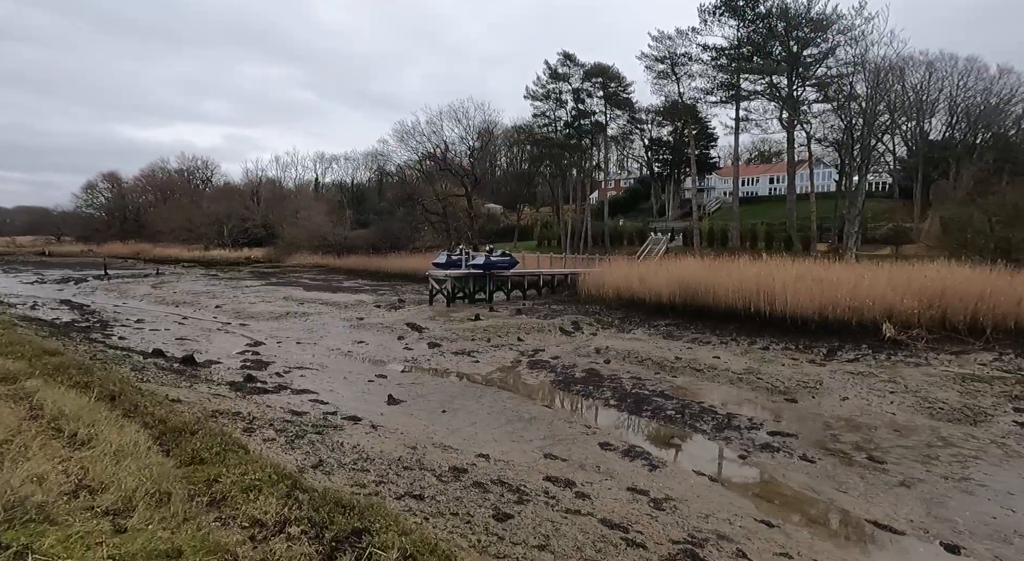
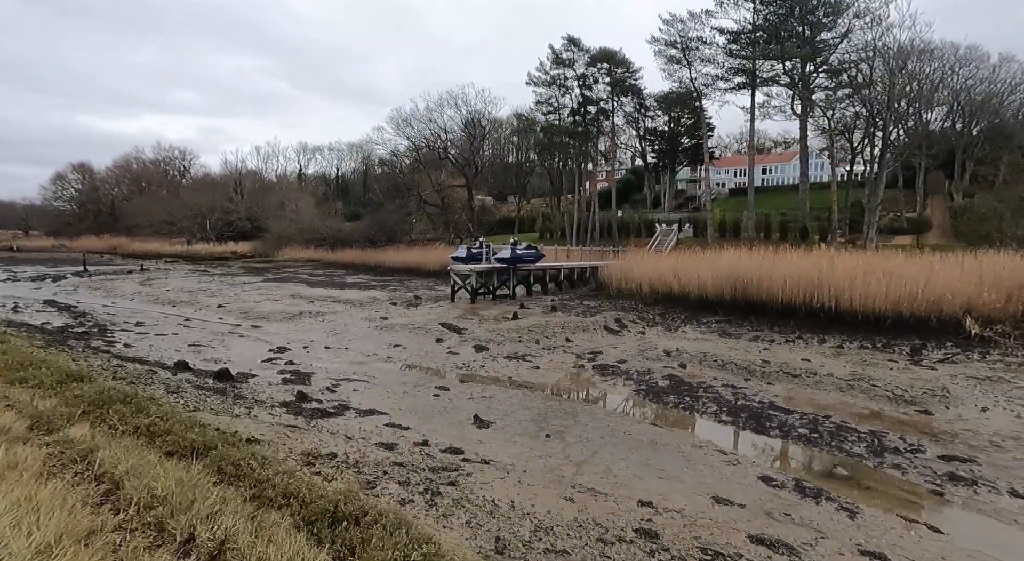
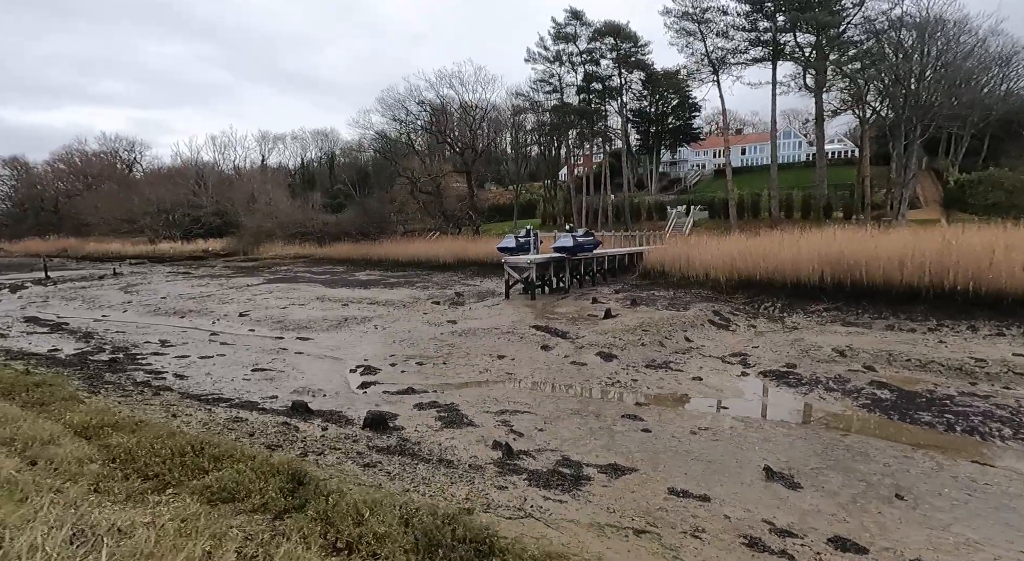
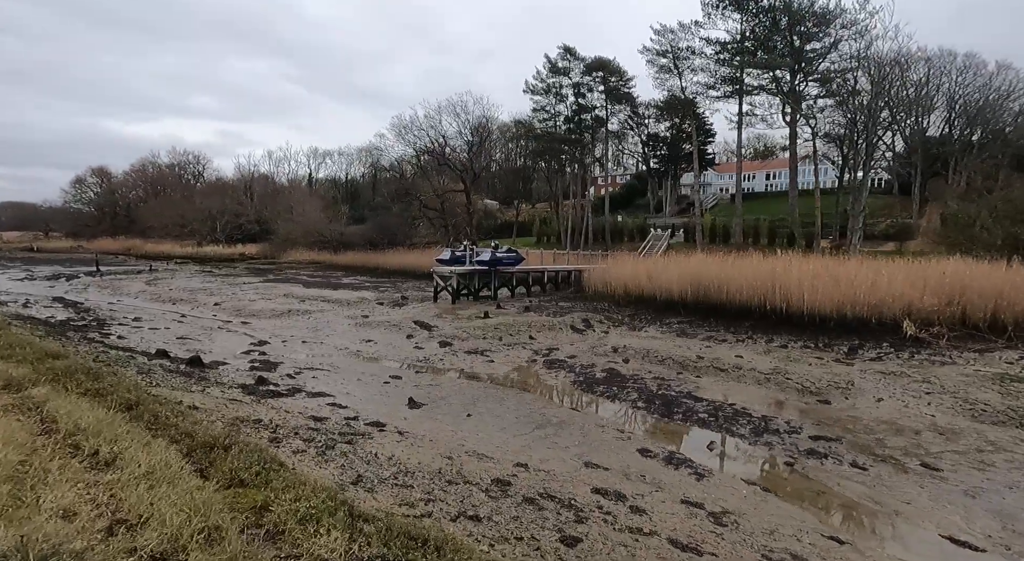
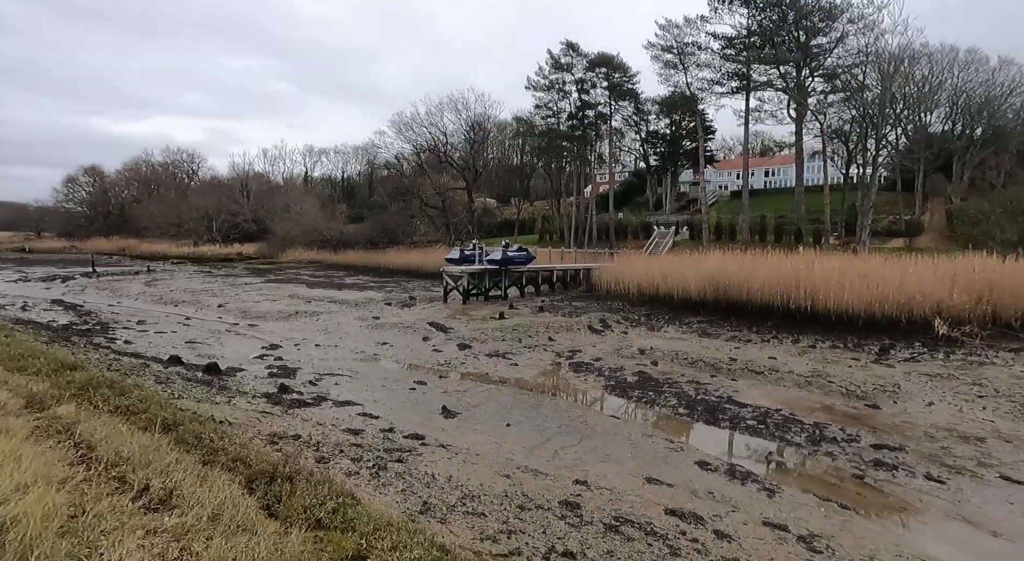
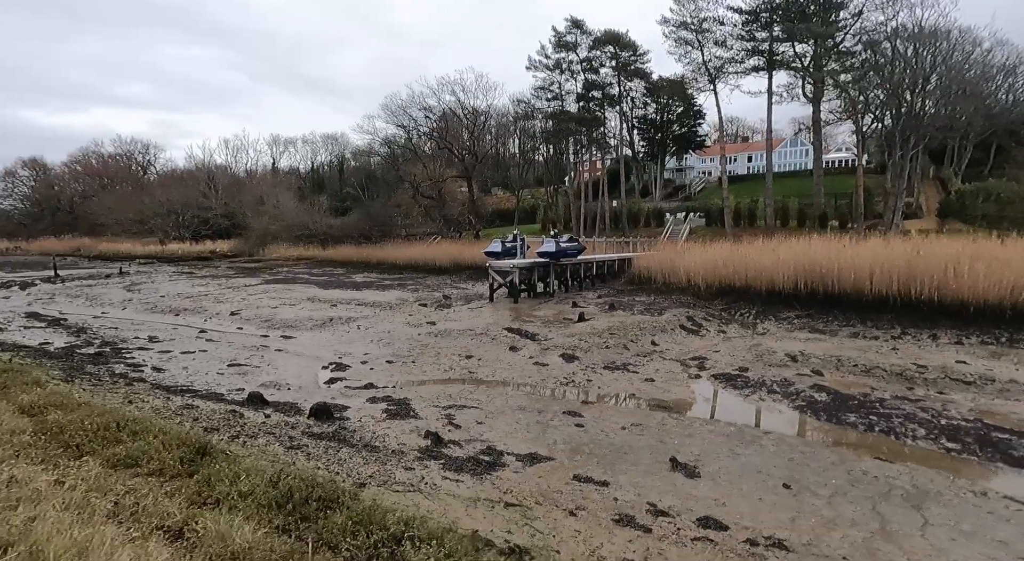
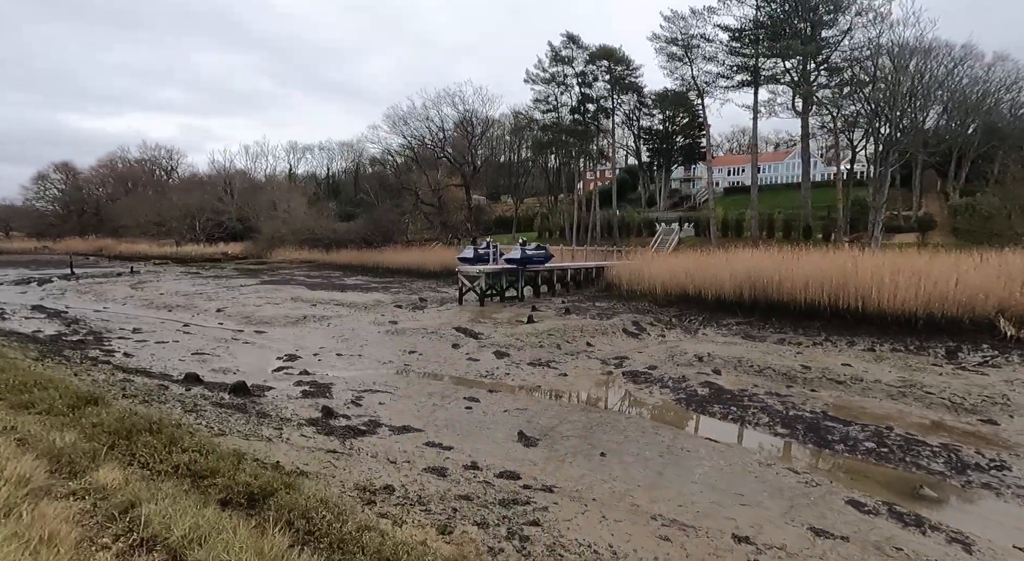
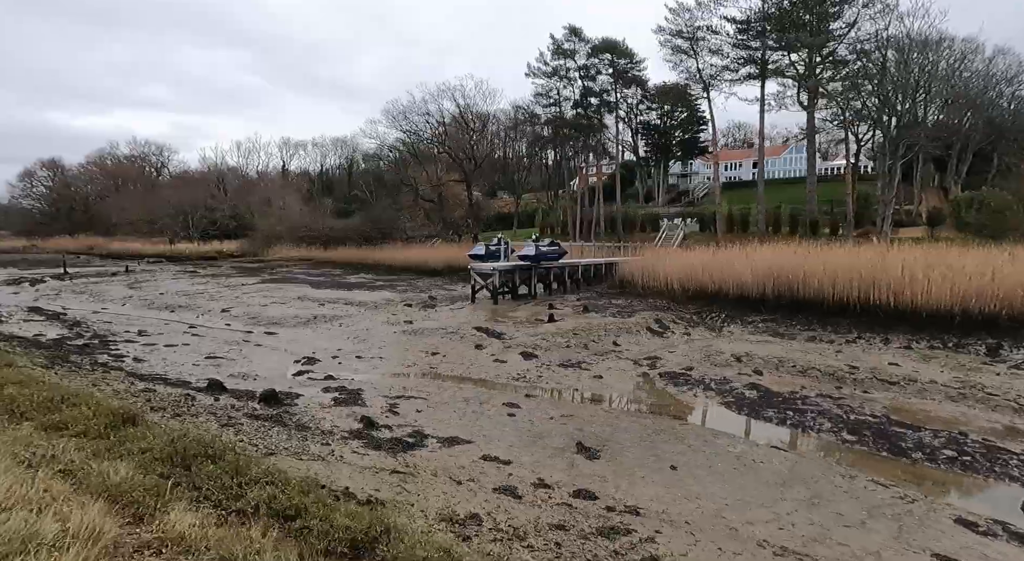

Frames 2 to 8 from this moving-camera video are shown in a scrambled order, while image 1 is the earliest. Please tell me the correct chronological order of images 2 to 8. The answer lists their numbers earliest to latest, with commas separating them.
4, 5, 2, 7, 8, 6, 3
